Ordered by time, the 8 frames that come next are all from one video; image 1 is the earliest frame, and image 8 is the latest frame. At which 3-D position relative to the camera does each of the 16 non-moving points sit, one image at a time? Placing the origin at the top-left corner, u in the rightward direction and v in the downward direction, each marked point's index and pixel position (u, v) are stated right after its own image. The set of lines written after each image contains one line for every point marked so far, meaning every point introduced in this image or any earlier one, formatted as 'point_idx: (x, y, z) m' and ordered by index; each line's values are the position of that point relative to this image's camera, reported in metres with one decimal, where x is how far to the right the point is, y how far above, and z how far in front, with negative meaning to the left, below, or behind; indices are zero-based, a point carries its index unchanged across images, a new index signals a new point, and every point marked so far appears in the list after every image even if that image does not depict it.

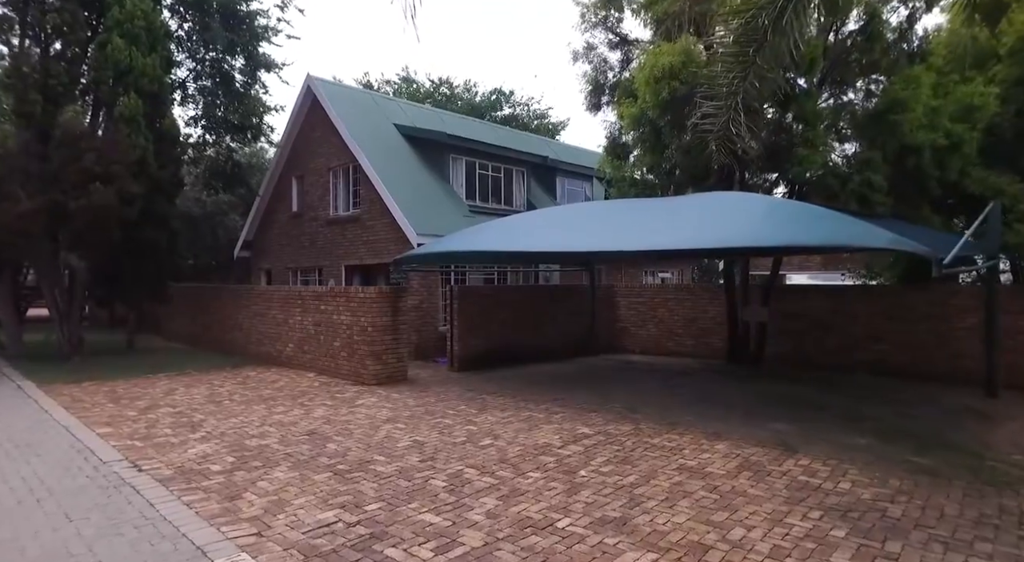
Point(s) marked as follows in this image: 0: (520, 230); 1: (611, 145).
0: (+0.1, +1.0, +11.2) m
1: (+2.3, +3.2, +14.5) m
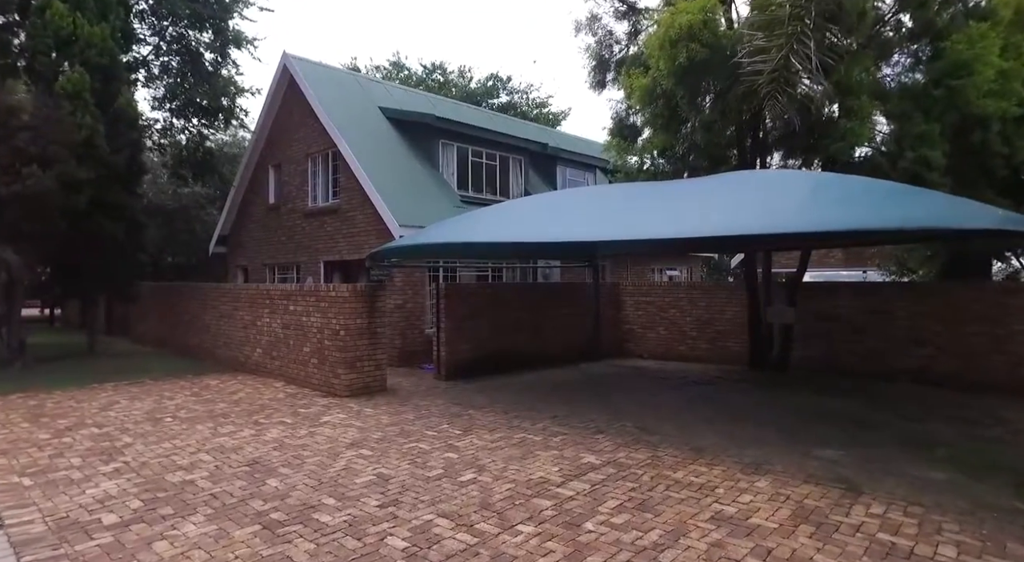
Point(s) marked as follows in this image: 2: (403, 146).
0: (0.0, +1.1, +9.7) m
1: (+2.2, +3.3, +13.0) m
2: (-2.7, +3.4, +15.1) m
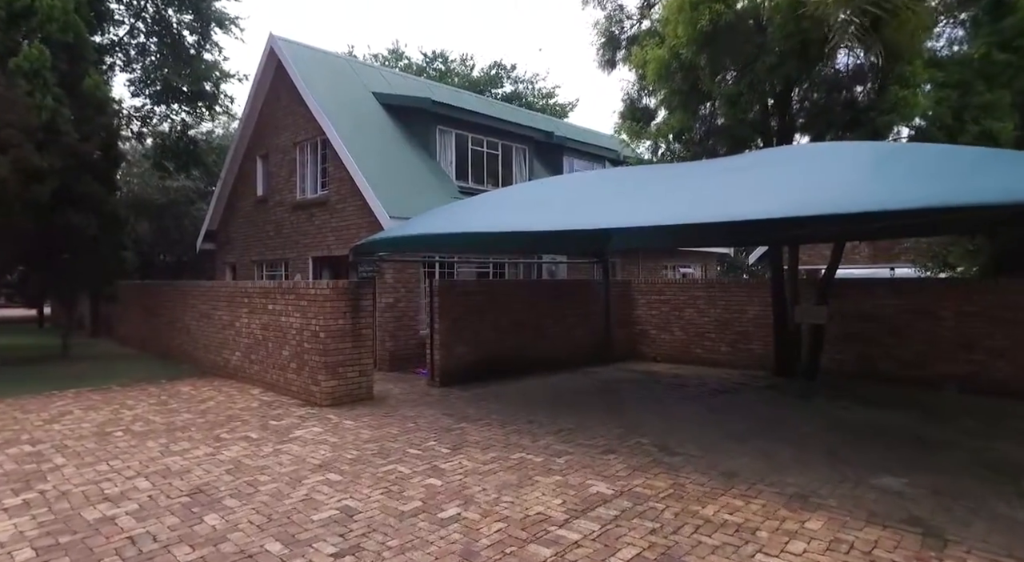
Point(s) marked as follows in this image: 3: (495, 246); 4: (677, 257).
0: (0.0, +1.1, +8.7) m
1: (+2.2, +3.3, +11.9) m
2: (-2.7, +3.4, +14.1) m
3: (-0.3, +0.7, +10.1) m
4: (+5.3, +0.8, +20.0) m
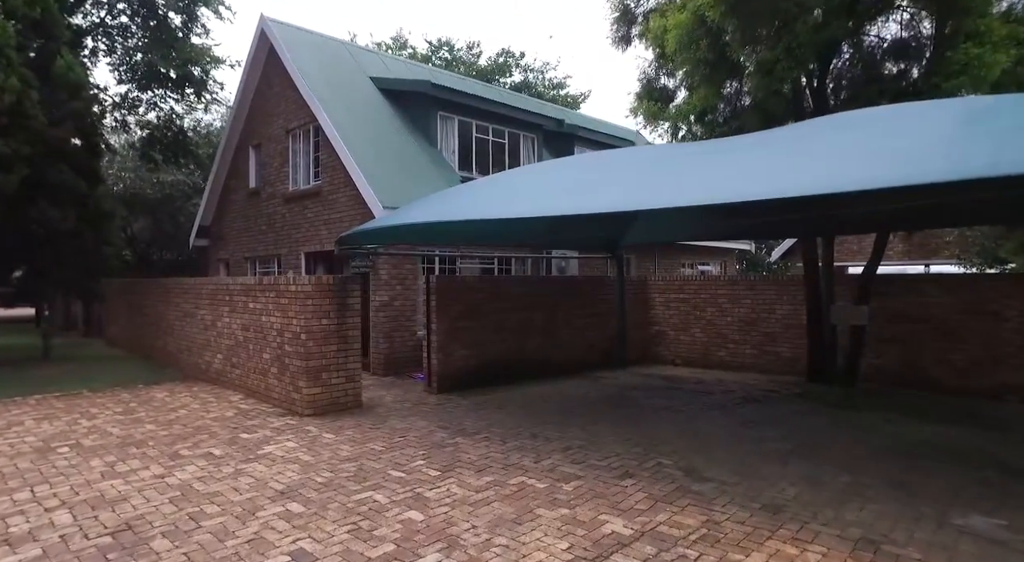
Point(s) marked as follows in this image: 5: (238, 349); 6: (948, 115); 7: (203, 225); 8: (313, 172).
0: (+0.1, +1.2, +7.7) m
1: (+2.3, +3.4, +10.9) m
2: (-2.5, +3.5, +13.1) m
3: (-0.2, +0.7, +9.1) m
4: (+5.6, +0.8, +18.9) m
5: (-4.3, -1.1, +9.7) m
6: (+3.5, +1.4, +5.1) m
7: (-8.2, +1.5, +16.5) m
8: (-4.1, +2.3, +12.8) m
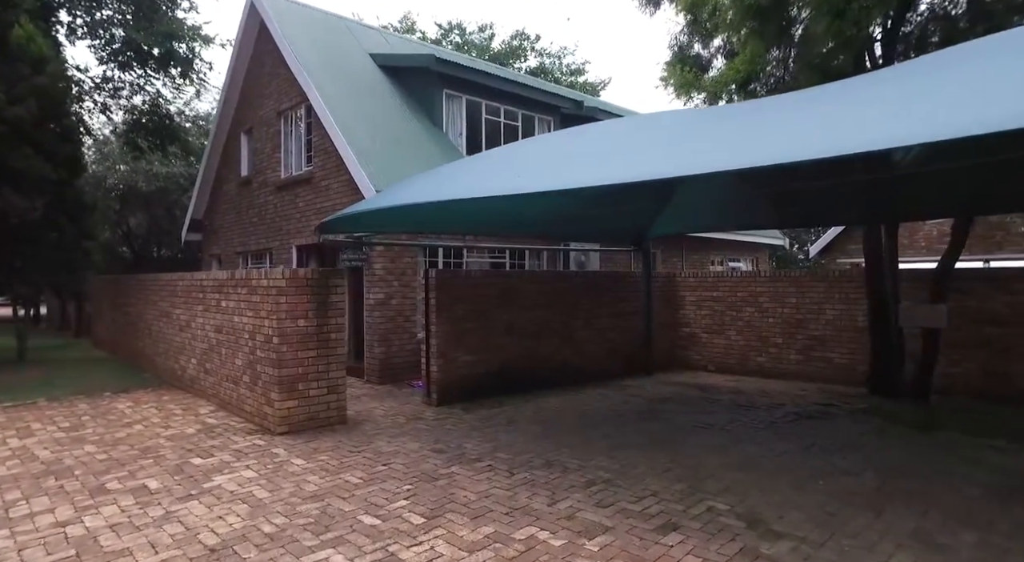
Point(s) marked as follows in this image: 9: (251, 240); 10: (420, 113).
0: (+0.2, +1.3, +6.4) m
1: (+2.5, +3.4, +9.5) m
2: (-2.3, +3.5, +11.9) m
3: (-0.1, +0.8, +7.8) m
4: (+6.0, +0.9, +17.4) m
5: (-4.1, -1.0, +8.5) m
6: (+3.5, +1.5, +3.7) m
7: (-7.9, +1.6, +15.4) m
8: (-3.9, +2.3, +11.6) m
9: (-5.5, +0.9, +13.1) m
10: (-1.7, +3.2, +11.9) m
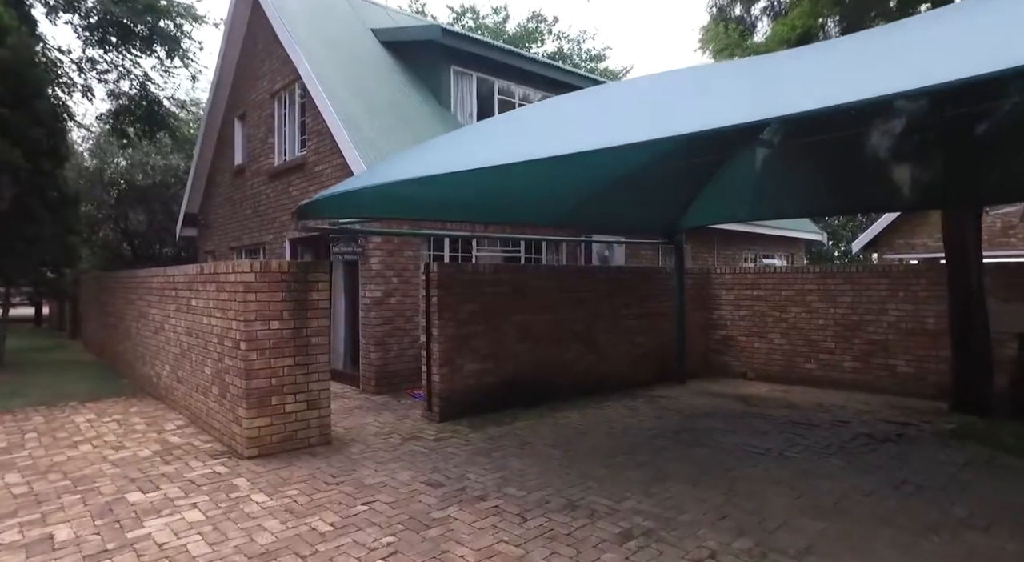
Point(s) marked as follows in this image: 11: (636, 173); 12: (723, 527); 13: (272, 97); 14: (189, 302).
0: (+0.3, +1.3, +5.2) m
1: (+2.7, +3.5, +8.2) m
2: (-2.0, +3.6, +10.8) m
3: (+0.1, +0.9, +6.6) m
4: (+6.4, +1.0, +16.1) m
5: (-4.0, -1.0, +7.5) m
6: (+3.6, +1.5, +2.4) m
7: (-7.5, +1.6, +14.4) m
8: (-3.6, +2.4, +10.5) m
9: (-5.2, +0.9, +12.0) m
10: (-1.5, +3.3, +10.7) m
11: (+1.4, +0.9, +6.7) m
12: (+1.4, -1.6, +4.0) m
13: (-4.3, +3.3, +11.1) m
14: (-3.7, -0.2, +7.2) m
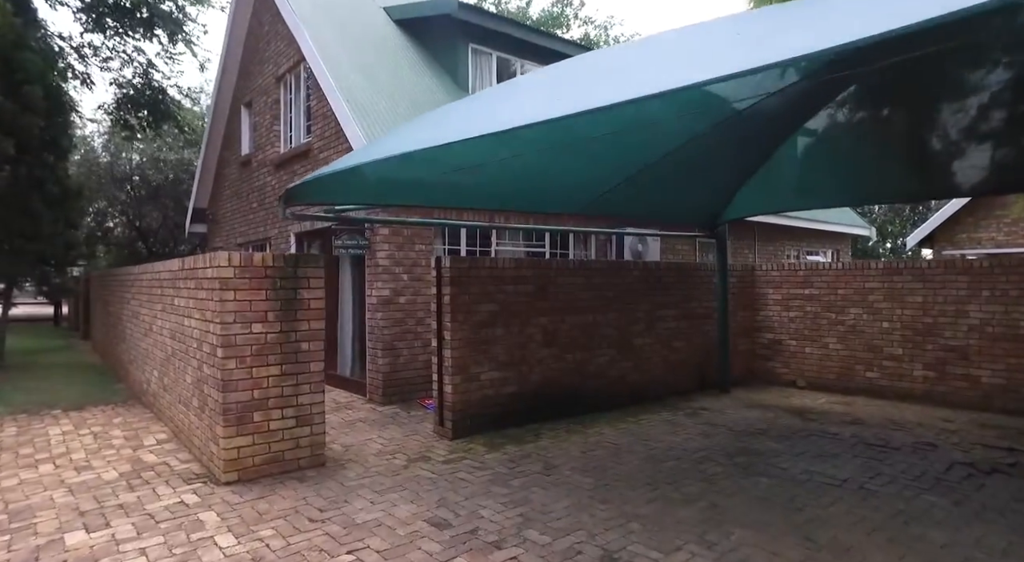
0: (+0.4, +1.4, +4.2) m
1: (+3.0, +3.5, +7.2) m
2: (-1.6, +3.6, +9.9) m
3: (+0.3, +0.9, +5.7) m
4: (+7.0, +1.0, +14.9) m
5: (-3.7, -0.9, +6.7) m
6: (+3.6, +1.6, +1.3) m
7: (-7.0, +1.6, +13.8) m
8: (-3.2, +2.4, +9.7) m
9: (-4.8, +0.9, +11.3) m
10: (-1.1, +3.3, +9.9) m
11: (+1.6, +1.0, +5.7) m
12: (+1.5, -1.5, +3.1) m
13: (-3.9, +3.3, +10.3) m
14: (-3.5, -0.2, +6.4) m
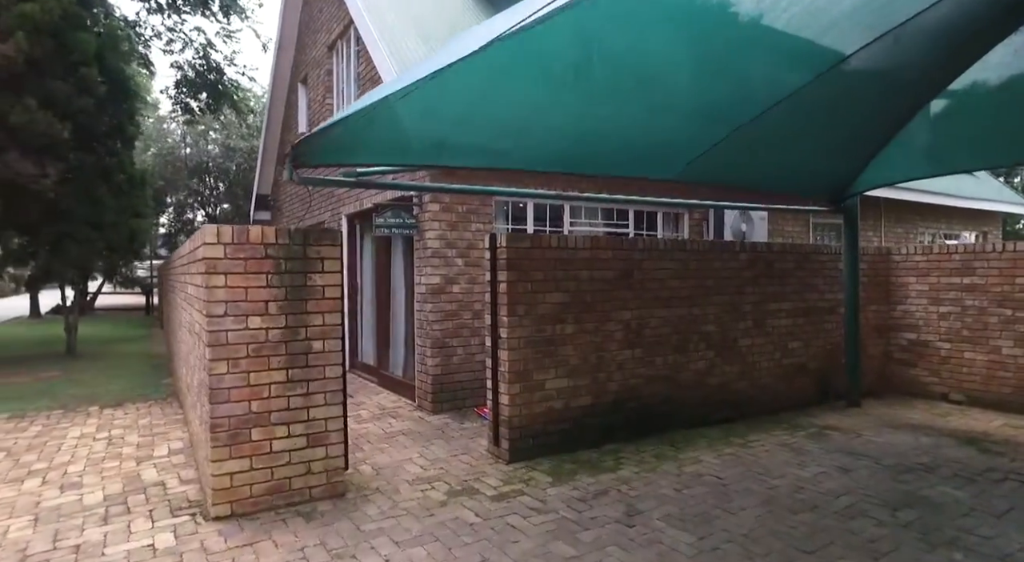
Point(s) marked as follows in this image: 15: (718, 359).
0: (+0.7, +1.5, +2.8) m
1: (+3.7, +3.7, +5.4) m
2: (-0.5, +3.8, +8.7) m
3: (+0.8, +1.0, +4.3) m
4: (+8.7, +1.2, +12.5) m
5: (-3.1, -0.8, +5.8) m
6: (+3.5, +1.7, -0.5) m
7: (-5.3, +1.9, +13.2) m
8: (-2.2, +2.6, +8.8) m
9: (-3.5, +1.1, +10.5) m
10: (0.0, +3.5, +8.6) m
11: (+2.1, +1.1, +4.1) m
12: (+1.6, -1.4, +1.5) m
13: (-2.7, +3.5, +9.4) m
14: (-2.9, -0.1, +5.5) m
15: (+2.1, -0.8, +6.2) m
